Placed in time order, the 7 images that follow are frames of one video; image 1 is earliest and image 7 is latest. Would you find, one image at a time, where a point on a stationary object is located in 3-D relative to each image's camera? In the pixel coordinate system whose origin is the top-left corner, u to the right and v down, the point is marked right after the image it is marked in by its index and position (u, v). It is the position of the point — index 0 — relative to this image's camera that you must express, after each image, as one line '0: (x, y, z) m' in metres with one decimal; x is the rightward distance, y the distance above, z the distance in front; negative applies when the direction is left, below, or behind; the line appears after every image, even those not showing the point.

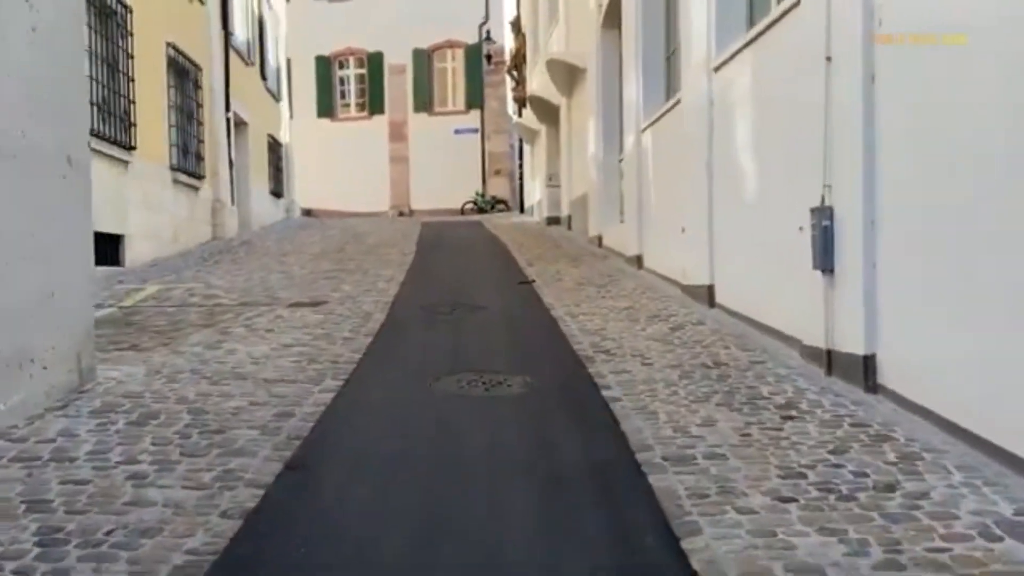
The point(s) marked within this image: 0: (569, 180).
0: (+1.4, +2.5, +18.0) m
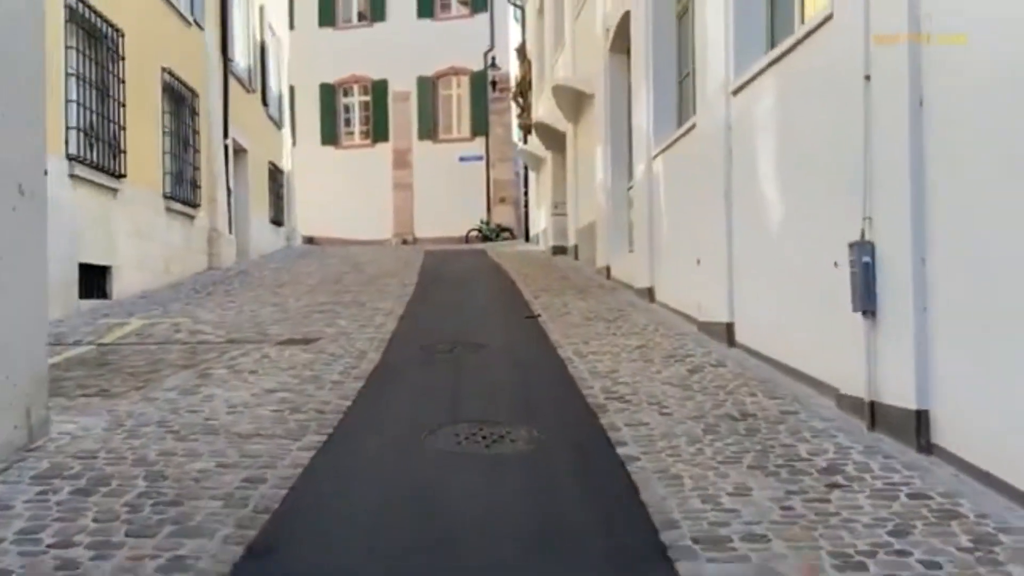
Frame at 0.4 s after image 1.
0: (+1.5, +1.8, +17.5) m
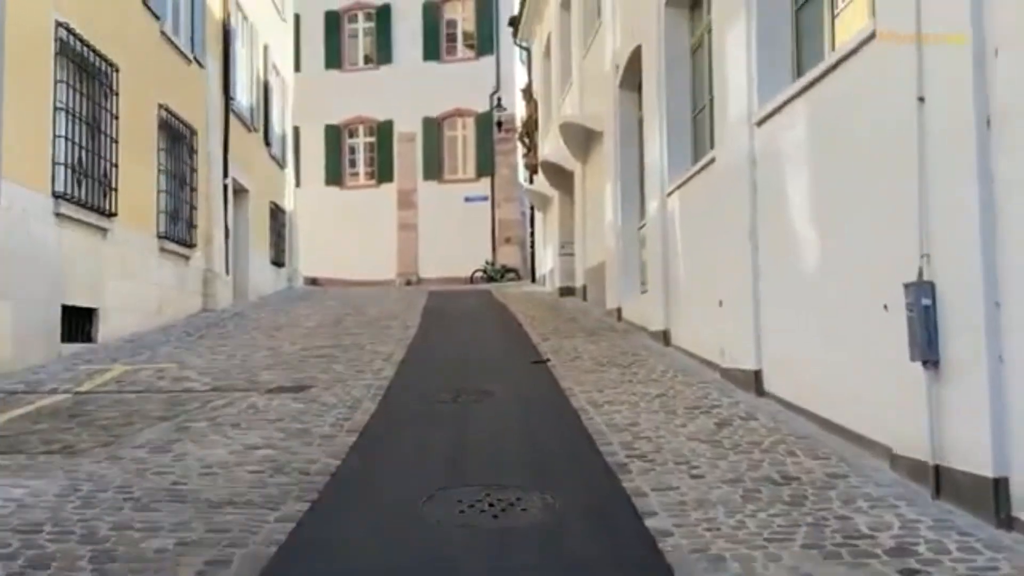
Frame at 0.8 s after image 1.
0: (+1.6, +0.9, +16.9) m
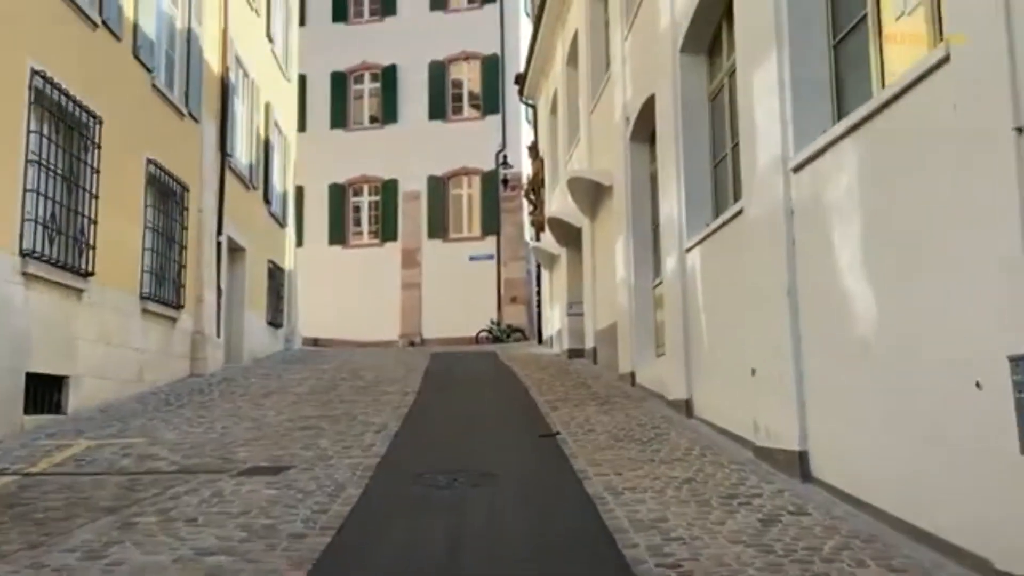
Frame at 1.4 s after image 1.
0: (+1.7, -0.4, +16.1) m
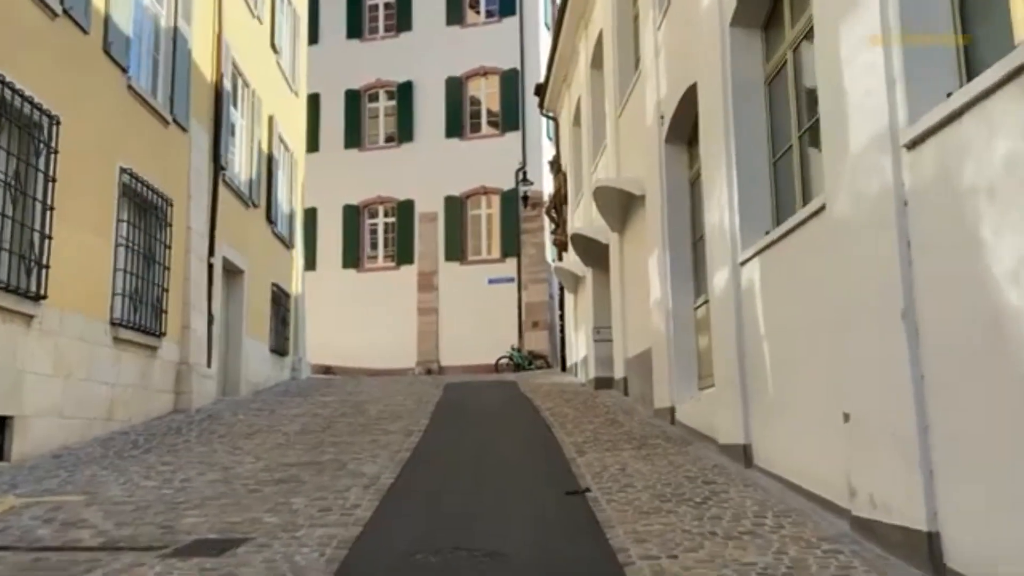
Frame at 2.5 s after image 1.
0: (+2.1, -0.9, +14.4) m
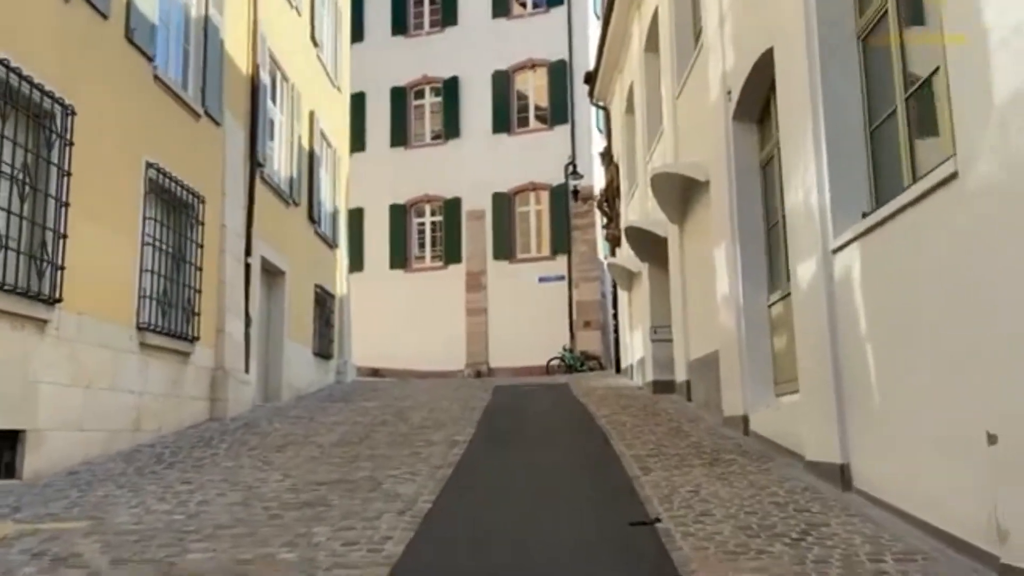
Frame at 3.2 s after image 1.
0: (+3.0, -0.8, +13.2) m
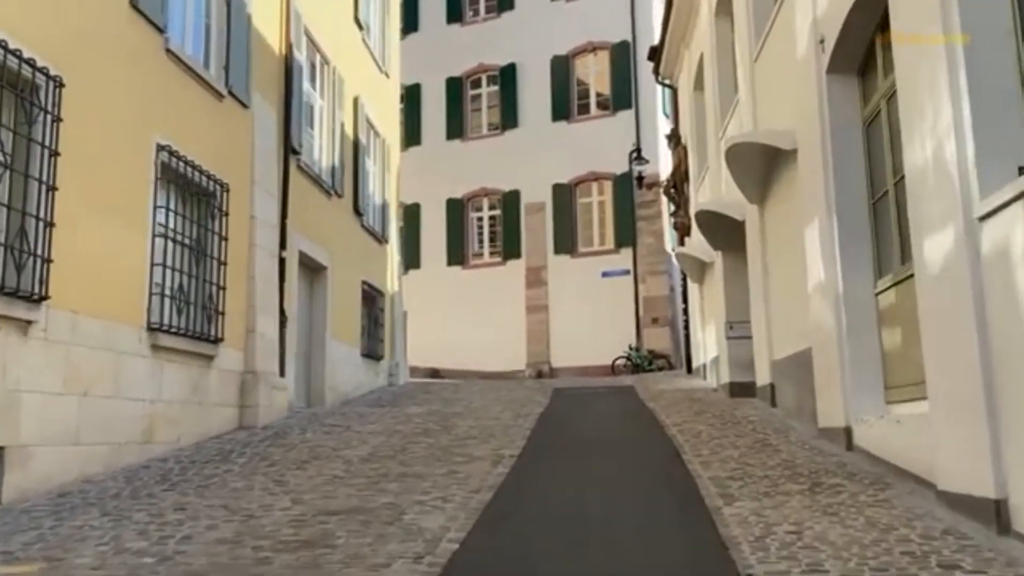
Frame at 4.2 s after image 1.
0: (+3.9, -0.6, +11.5) m
